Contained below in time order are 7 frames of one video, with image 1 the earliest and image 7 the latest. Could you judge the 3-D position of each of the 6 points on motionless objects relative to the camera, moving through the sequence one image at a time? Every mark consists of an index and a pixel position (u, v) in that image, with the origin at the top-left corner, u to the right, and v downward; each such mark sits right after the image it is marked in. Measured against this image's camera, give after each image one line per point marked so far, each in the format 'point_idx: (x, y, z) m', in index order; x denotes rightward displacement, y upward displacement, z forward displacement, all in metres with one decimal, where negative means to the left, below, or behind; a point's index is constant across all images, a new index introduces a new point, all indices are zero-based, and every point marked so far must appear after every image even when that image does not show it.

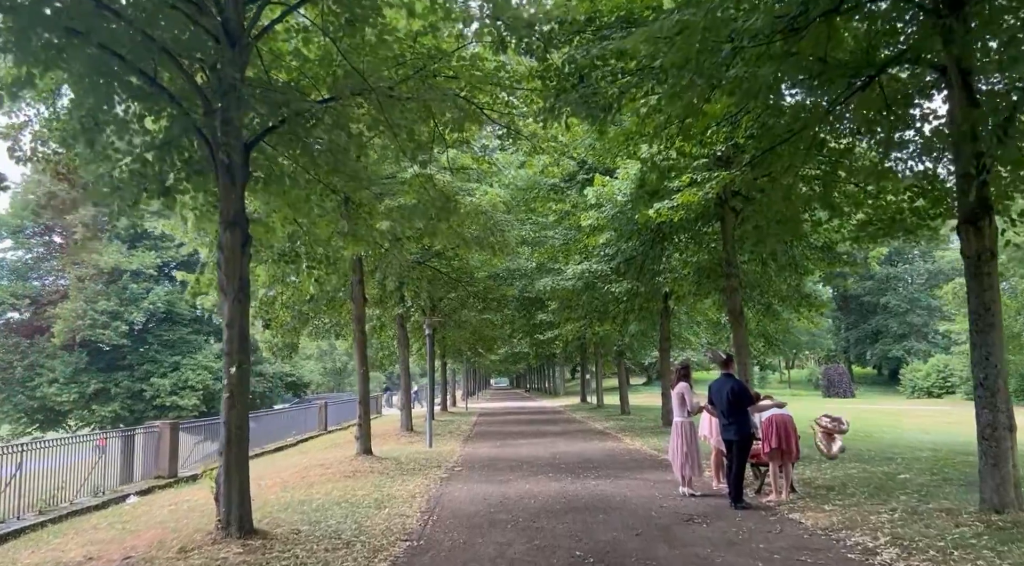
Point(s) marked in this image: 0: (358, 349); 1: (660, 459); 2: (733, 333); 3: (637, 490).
0: (-3.2, -1.4, +15.6) m
1: (+3.0, -3.6, +15.4) m
2: (+4.6, -1.0, +15.6) m
3: (+1.9, -3.2, +11.5) m
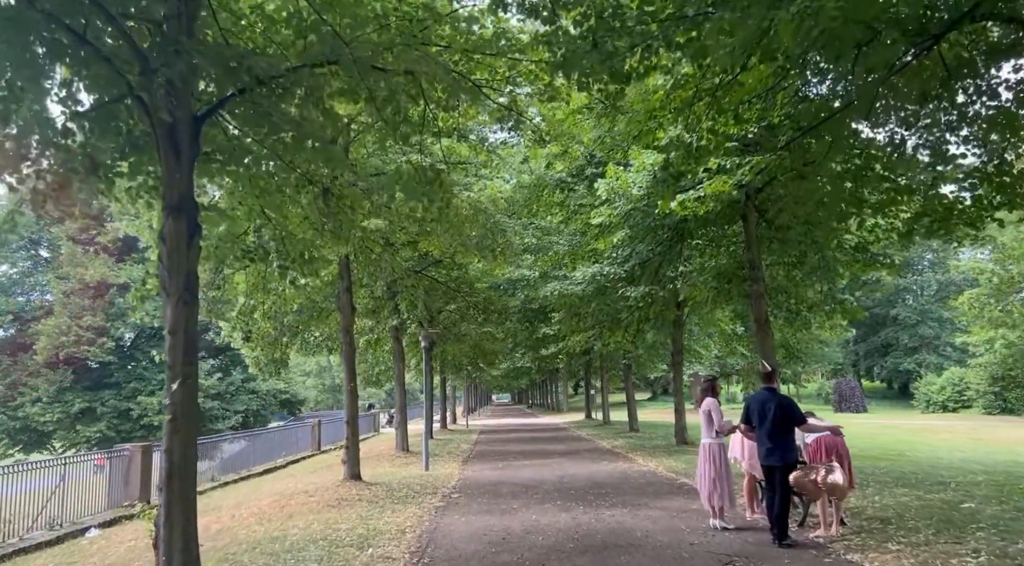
0: (-3.1, -1.5, +14.2) m
1: (+3.1, -3.7, +13.9) m
2: (+4.6, -1.1, +14.2) m
3: (+2.0, -3.2, +10.0) m
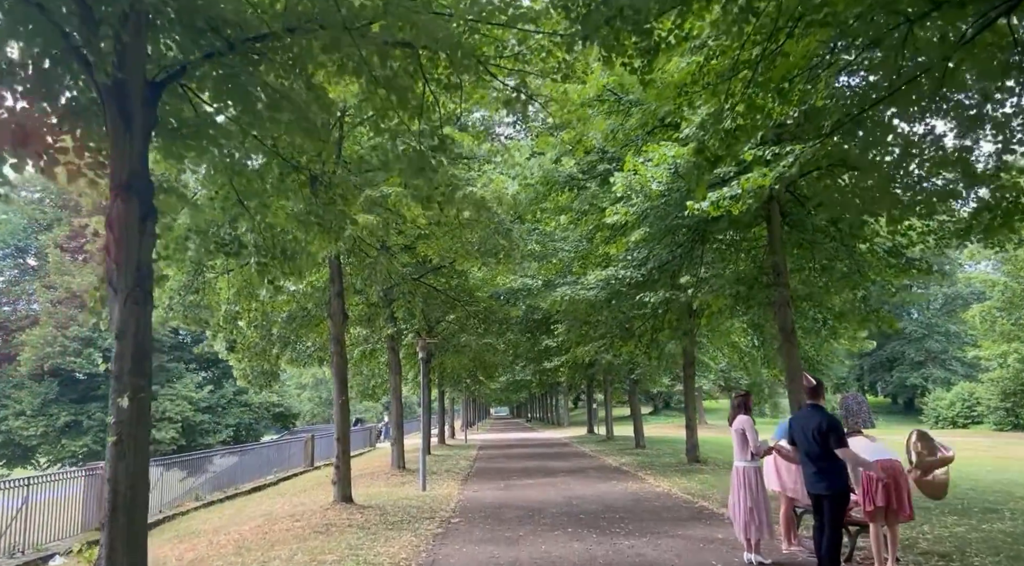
0: (-3.1, -1.6, +13.1) m
1: (+3.2, -3.8, +12.8) m
2: (+4.7, -1.2, +13.1) m
3: (+2.0, -3.2, +8.9) m
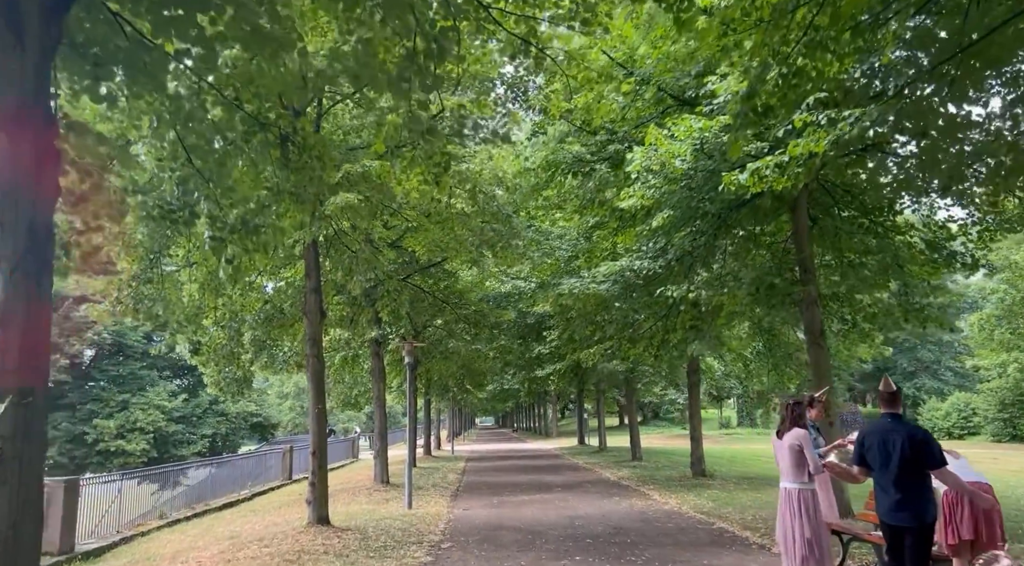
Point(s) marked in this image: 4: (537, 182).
0: (-3.1, -1.5, +11.7) m
1: (+3.1, -3.7, +11.4) m
2: (+4.7, -1.2, +11.8) m
3: (+2.1, -3.1, +7.5) m
4: (+0.4, +1.7, +13.0) m
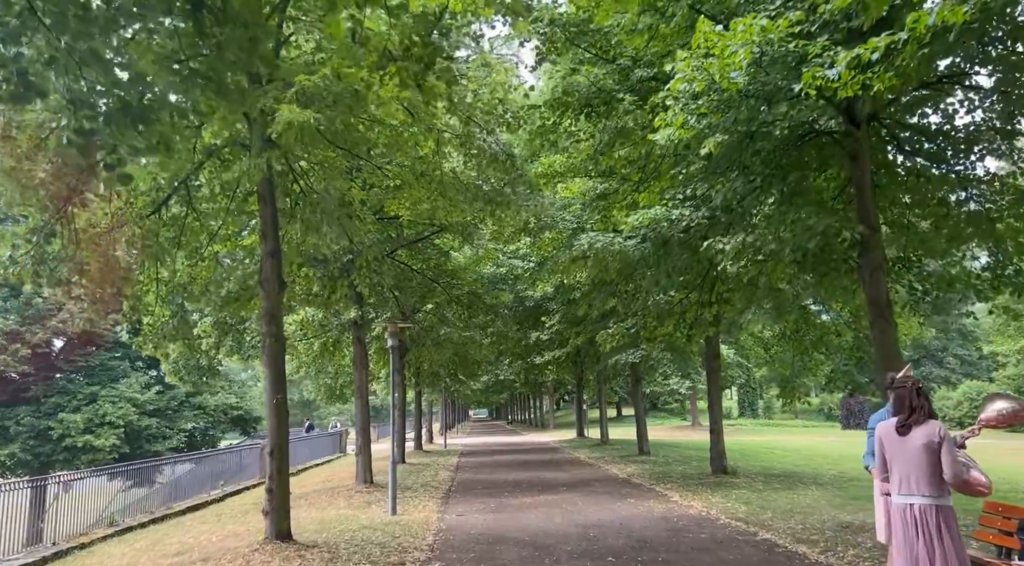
0: (-3.1, -1.0, +9.6) m
1: (+3.2, -3.2, +9.4) m
2: (+4.7, -0.7, +9.8) m
3: (+2.2, -2.6, +5.5) m
4: (+0.4, +2.2, +10.9) m
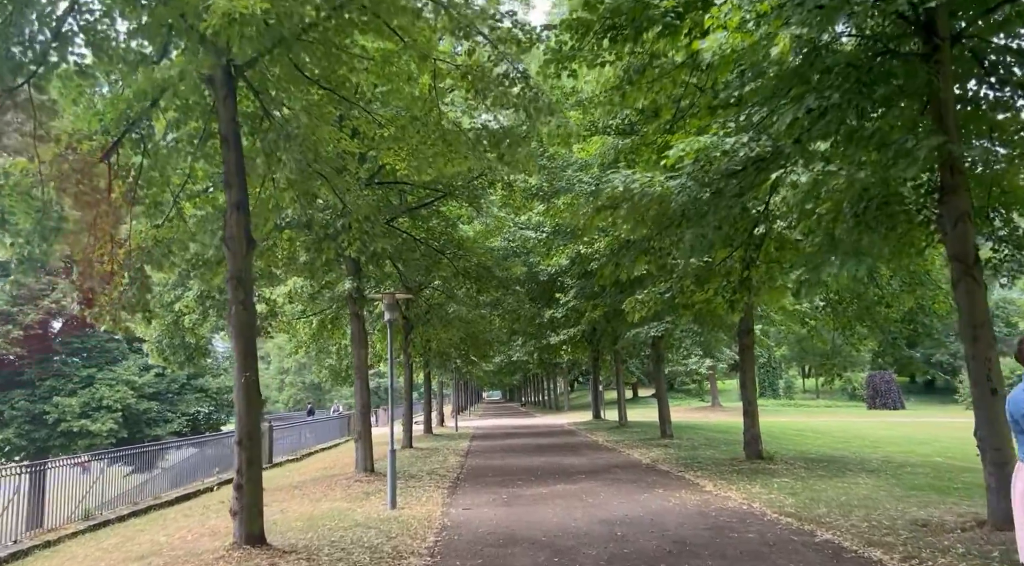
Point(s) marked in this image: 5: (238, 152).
0: (-2.9, -0.6, +8.1) m
1: (+3.3, -2.8, +7.9) m
2: (+4.9, -0.2, +8.2) m
3: (+2.2, -2.3, +3.9) m
4: (+0.6, +2.7, +9.3) m
5: (-3.0, +1.4, +8.4) m
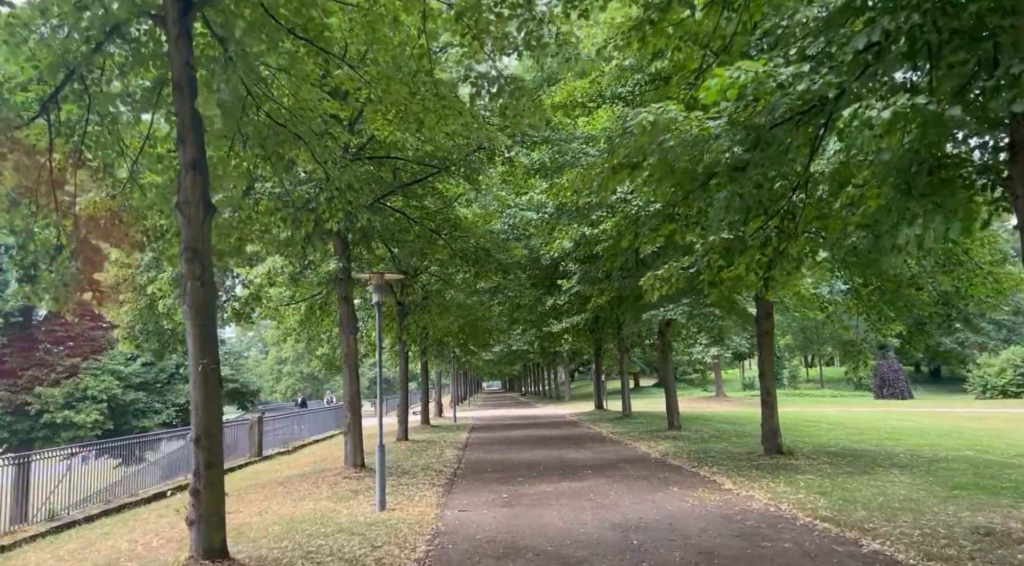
0: (-2.9, -0.3, +7.0) m
1: (+3.3, -2.5, +6.8) m
2: (+4.9, +0.1, +7.0) m
3: (+2.3, -2.0, +2.8) m
4: (+0.6, +3.0, +8.1) m
5: (-3.0, +1.7, +7.2) m
